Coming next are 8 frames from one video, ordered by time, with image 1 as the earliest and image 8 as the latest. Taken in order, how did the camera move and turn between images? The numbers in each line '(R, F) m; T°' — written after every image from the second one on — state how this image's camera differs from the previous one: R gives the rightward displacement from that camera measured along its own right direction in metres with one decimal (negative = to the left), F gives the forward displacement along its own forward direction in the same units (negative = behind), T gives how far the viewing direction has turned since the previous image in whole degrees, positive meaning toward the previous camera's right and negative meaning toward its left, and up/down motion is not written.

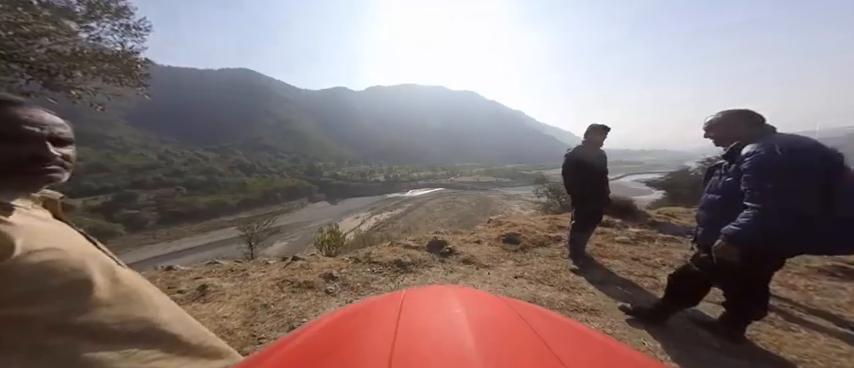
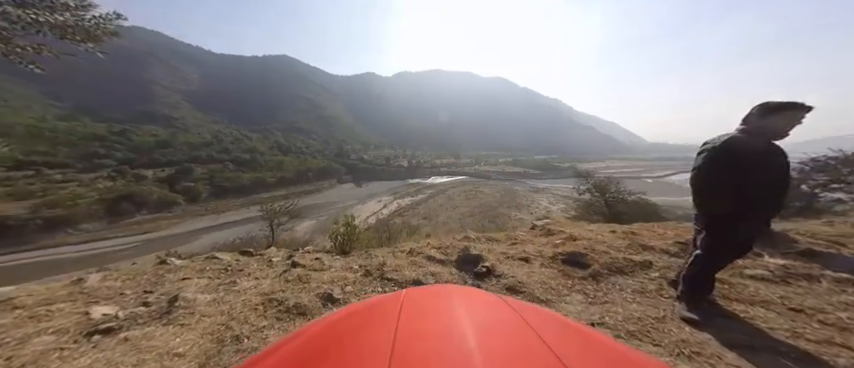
(-0.2, +1.4) m; -5°
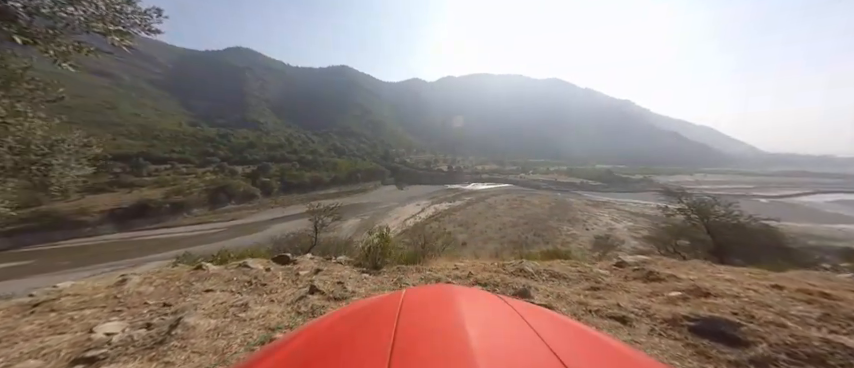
(0.0, +1.0) m; -10°
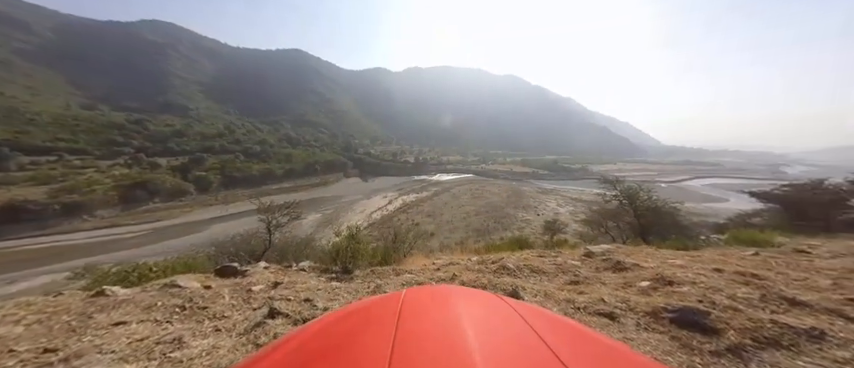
(-0.4, +0.4) m; +9°
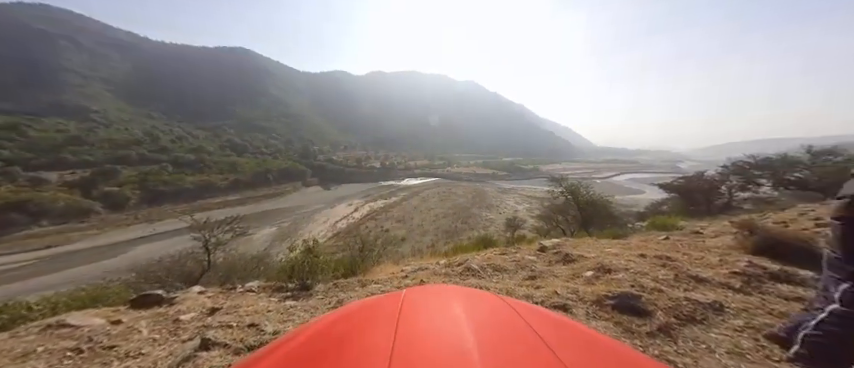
(-0.1, -0.3) m; +7°
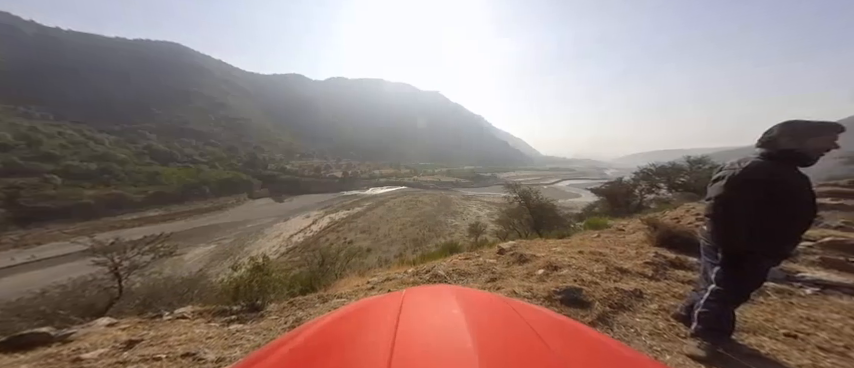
(+0.1, -0.3) m; +7°
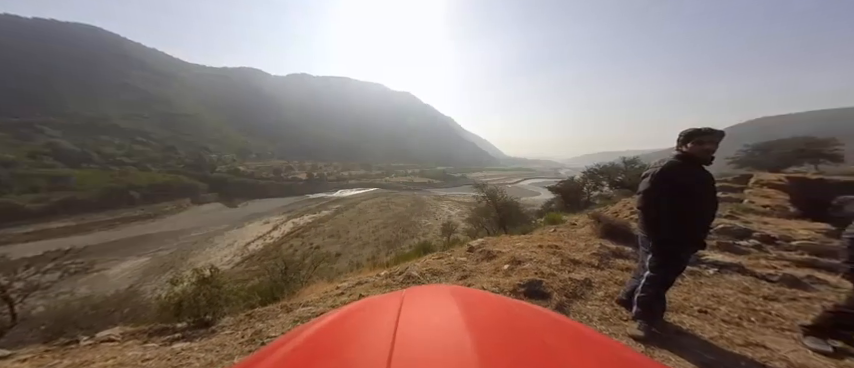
(+0.1, -0.1) m; +6°
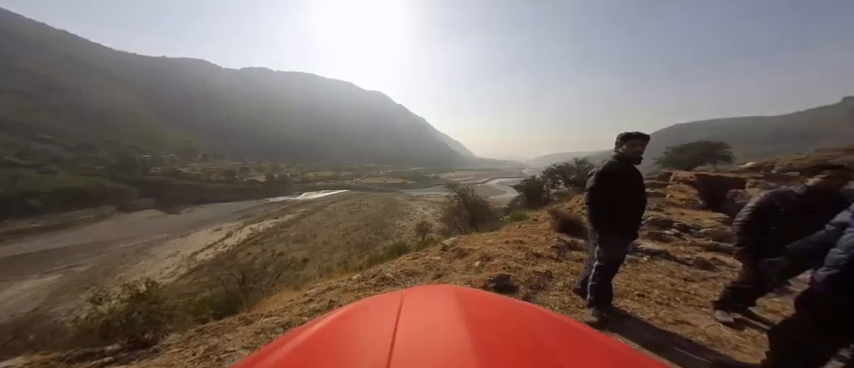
(+0.1, -0.1) m; +5°
